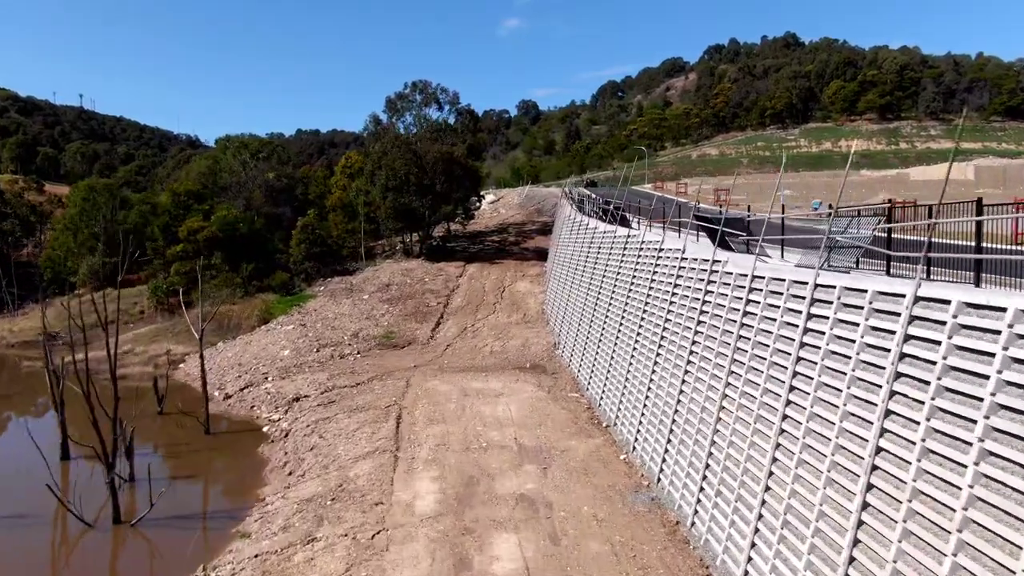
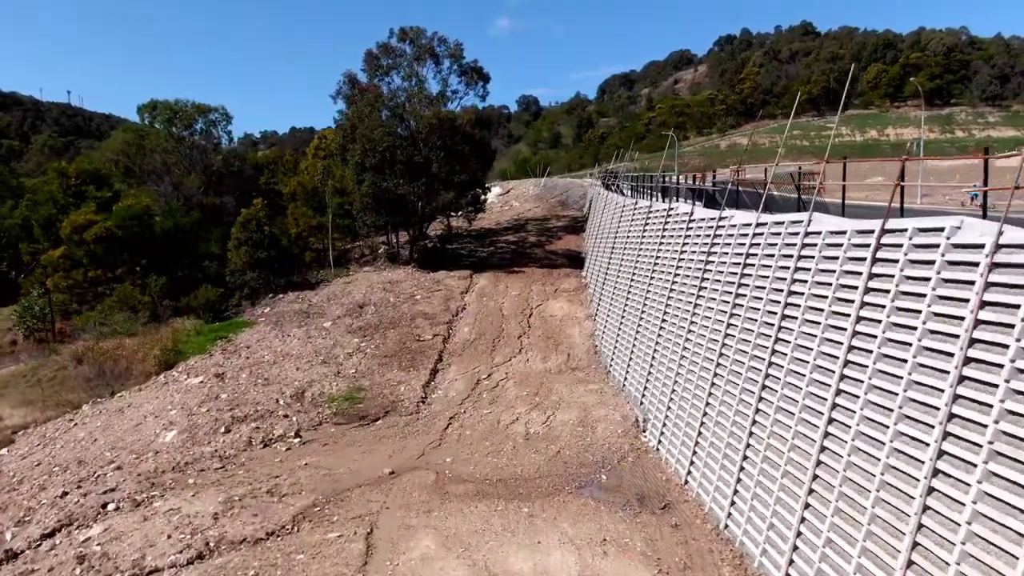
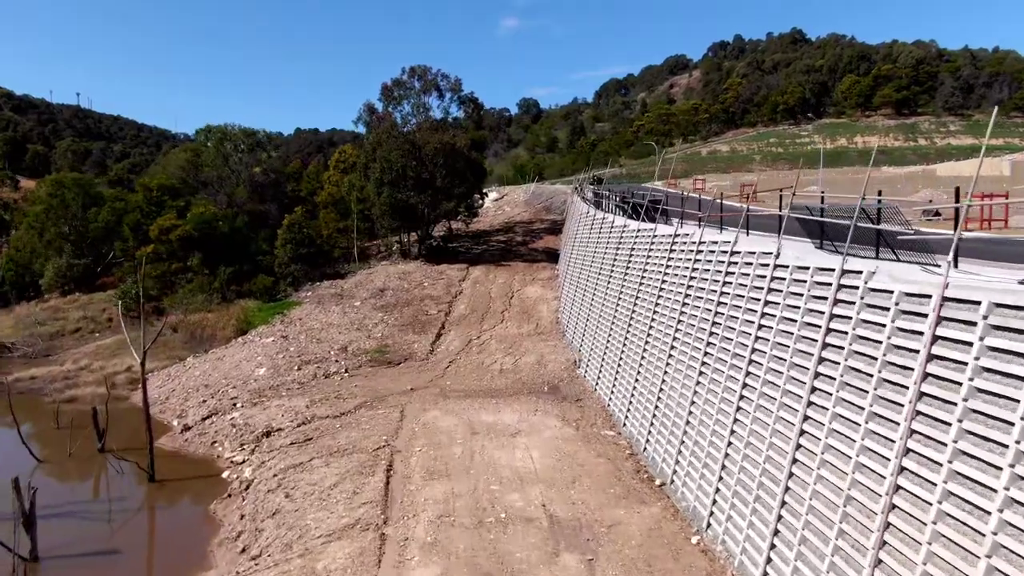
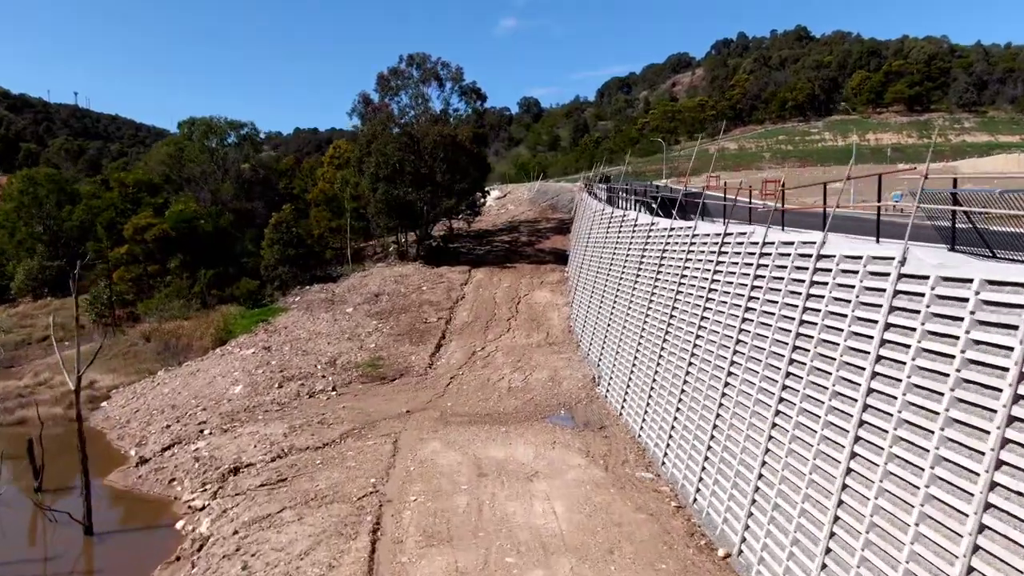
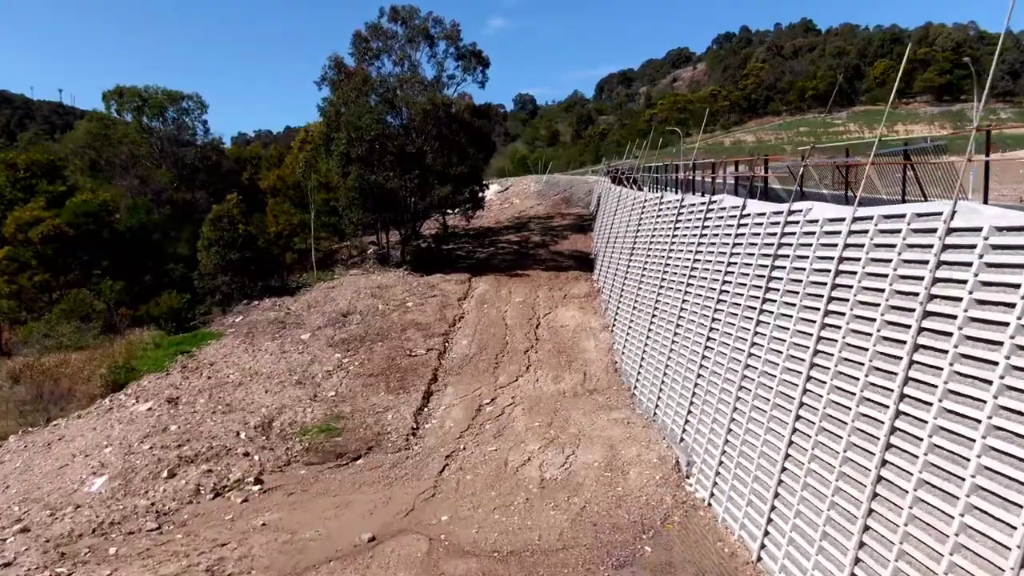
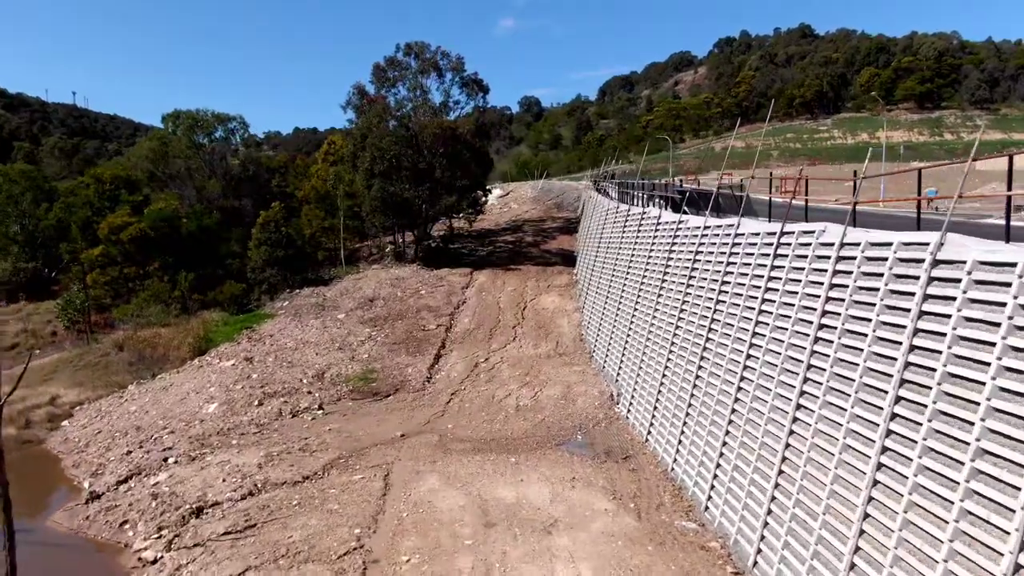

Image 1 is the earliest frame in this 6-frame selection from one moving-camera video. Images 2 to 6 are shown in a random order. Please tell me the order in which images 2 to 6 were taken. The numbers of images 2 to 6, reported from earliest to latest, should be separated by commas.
3, 4, 6, 2, 5
